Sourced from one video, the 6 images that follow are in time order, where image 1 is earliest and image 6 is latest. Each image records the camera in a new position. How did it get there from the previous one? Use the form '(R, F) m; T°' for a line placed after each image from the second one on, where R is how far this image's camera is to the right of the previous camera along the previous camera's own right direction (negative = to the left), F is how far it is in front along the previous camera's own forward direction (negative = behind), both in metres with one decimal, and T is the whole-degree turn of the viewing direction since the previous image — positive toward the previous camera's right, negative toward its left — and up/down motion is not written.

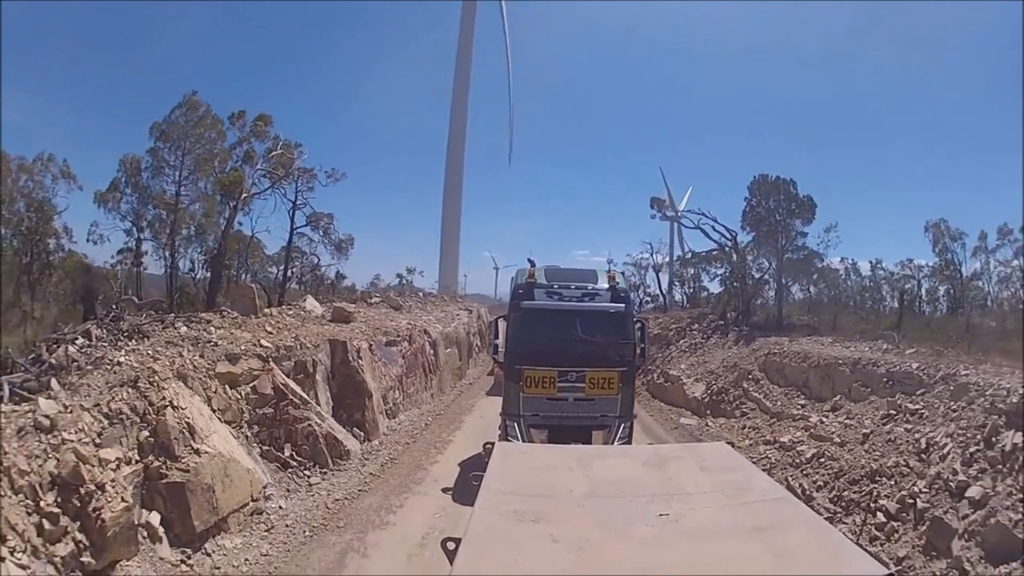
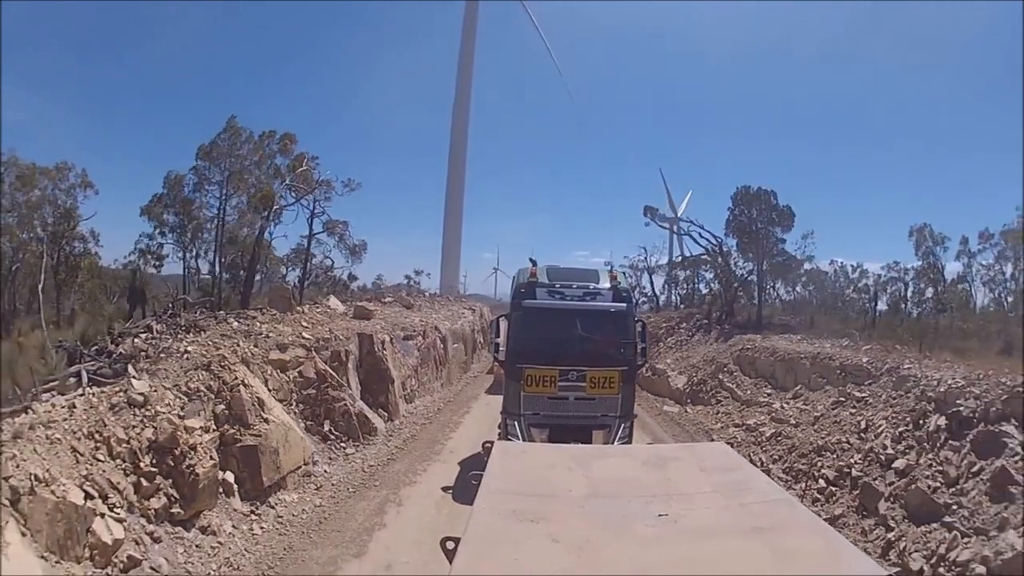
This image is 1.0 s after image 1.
(0.0, -0.5) m; 0°
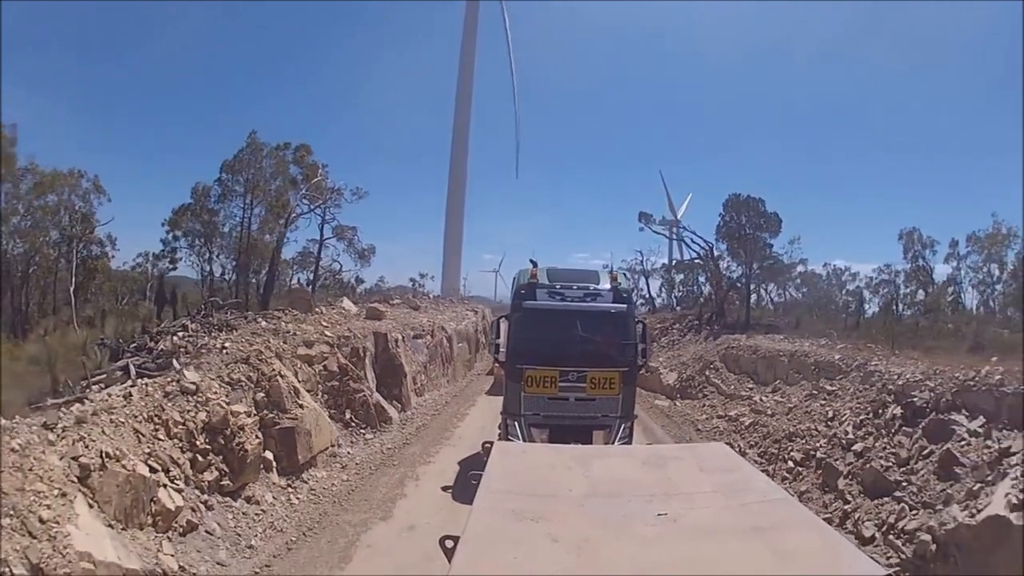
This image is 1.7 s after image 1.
(0.0, -0.3) m; 0°
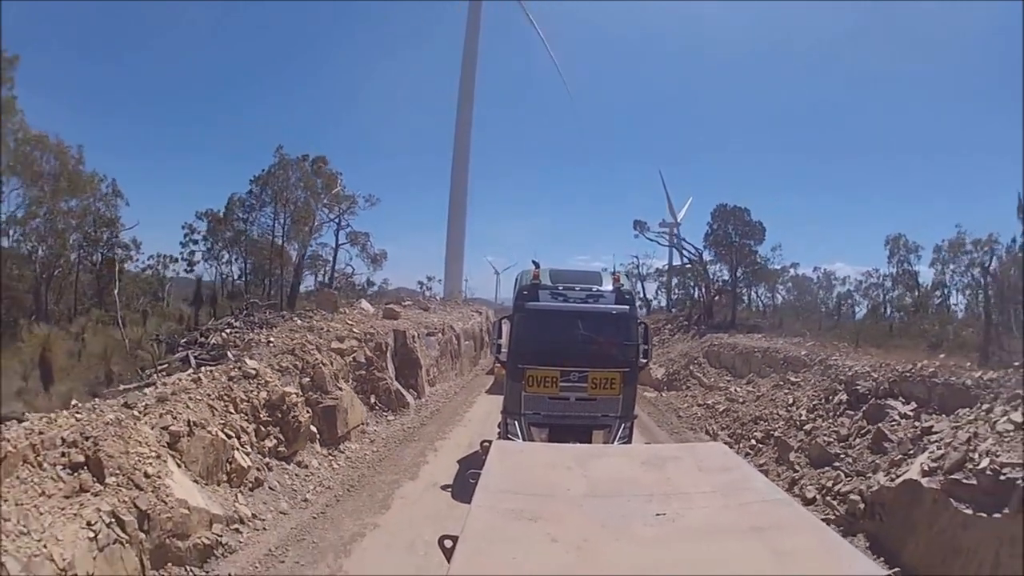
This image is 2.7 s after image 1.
(0.0, -0.5) m; 0°
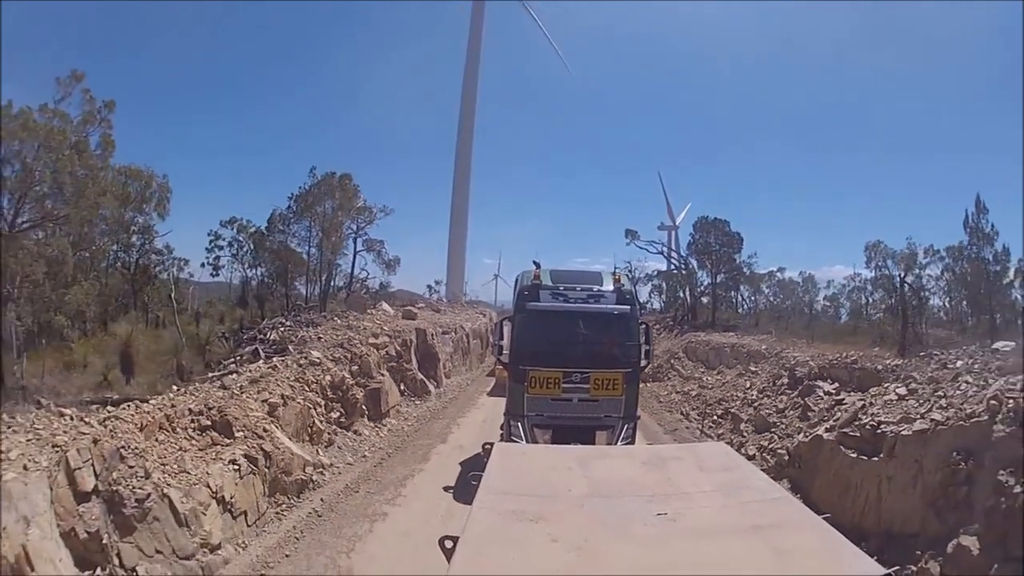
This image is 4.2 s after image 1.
(0.0, -0.8) m; 0°
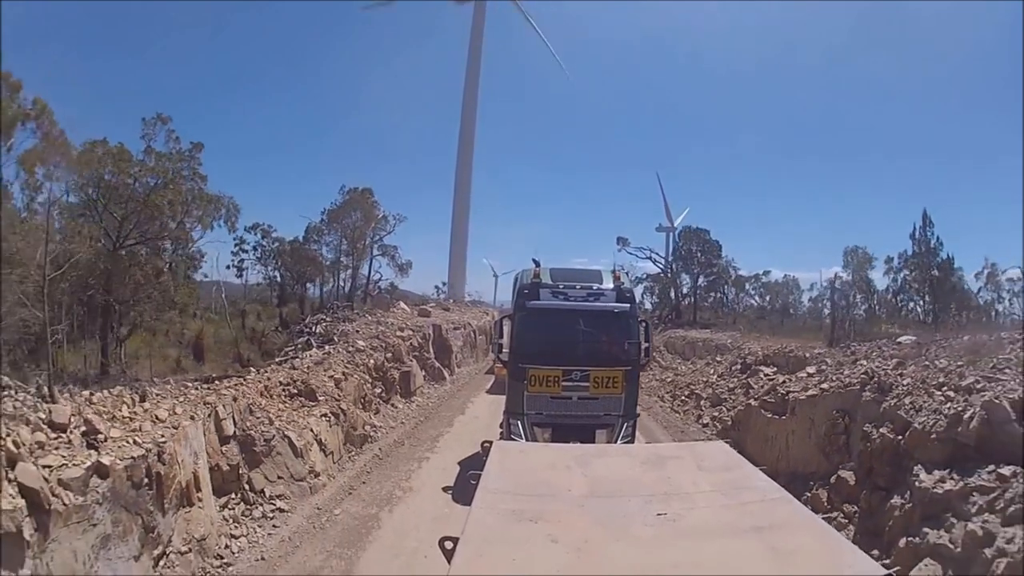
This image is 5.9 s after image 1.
(0.0, -1.0) m; 0°
